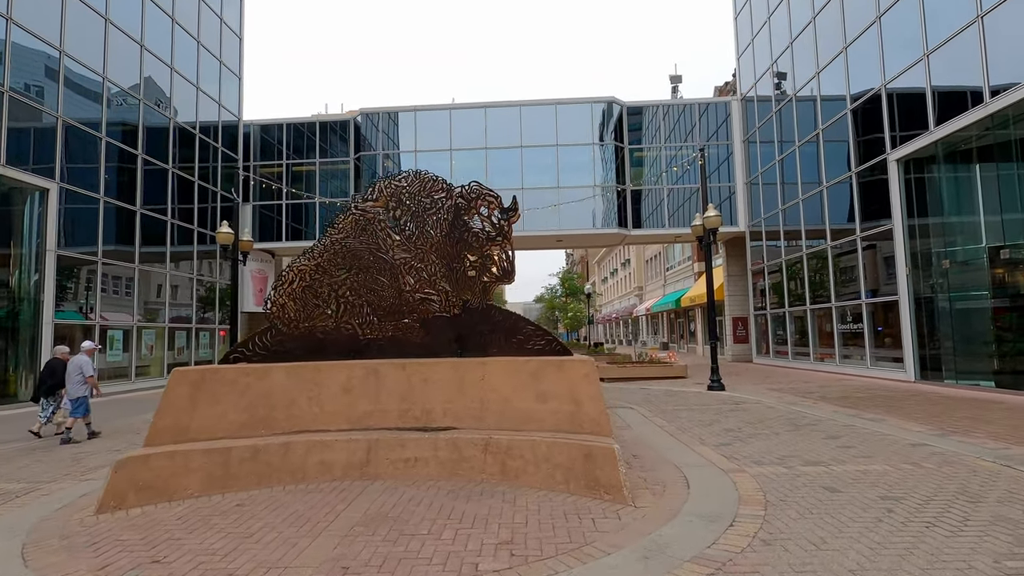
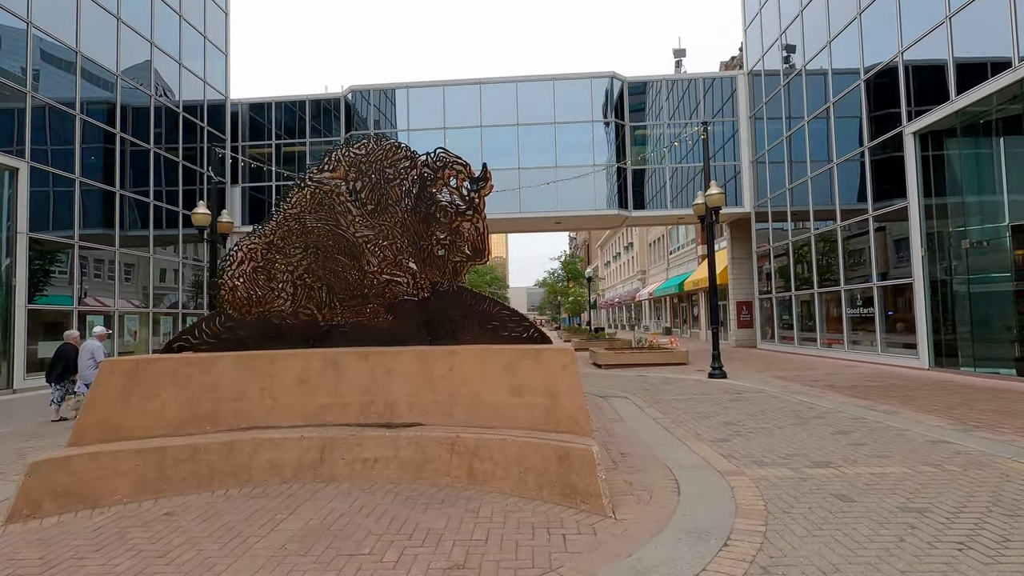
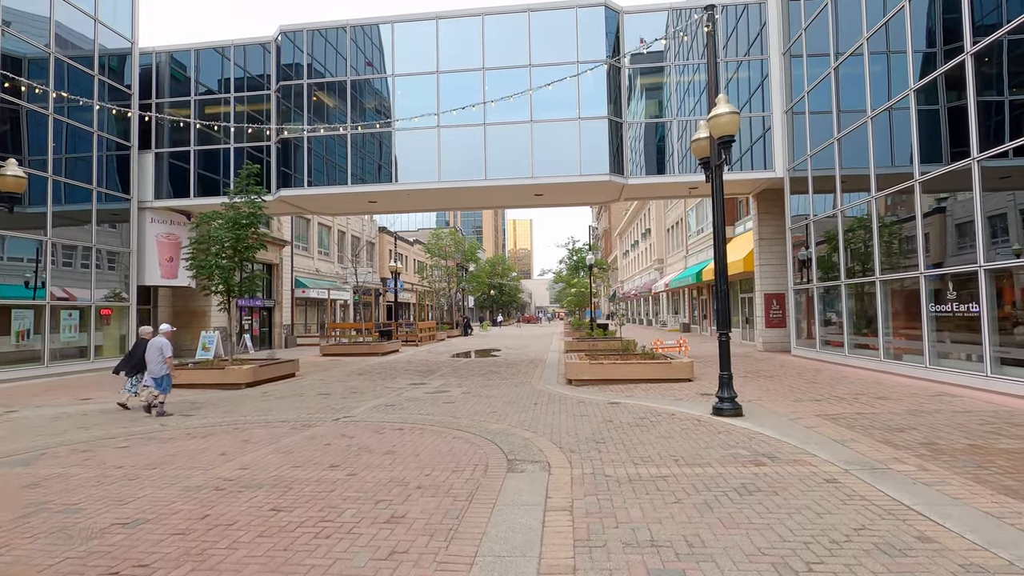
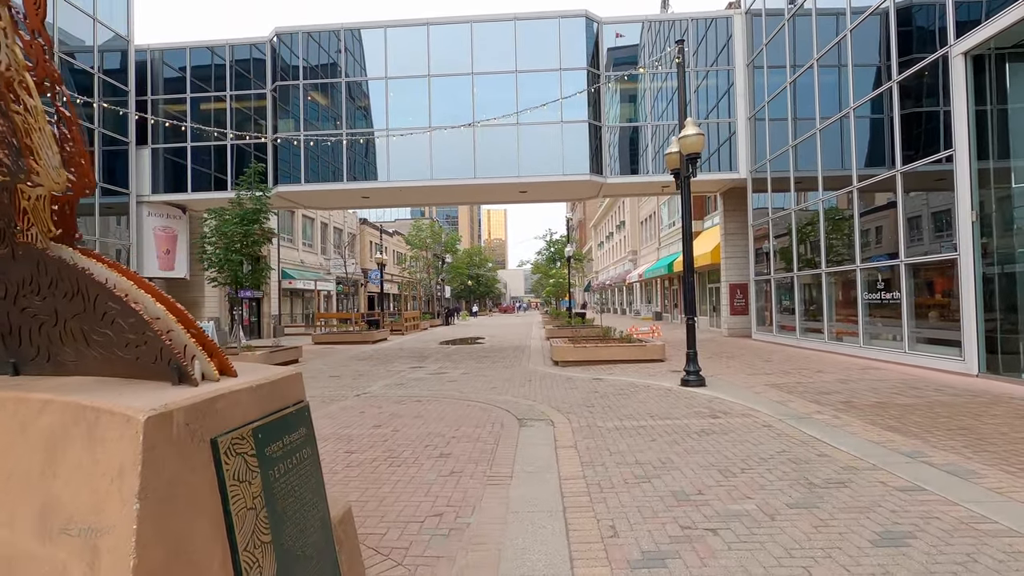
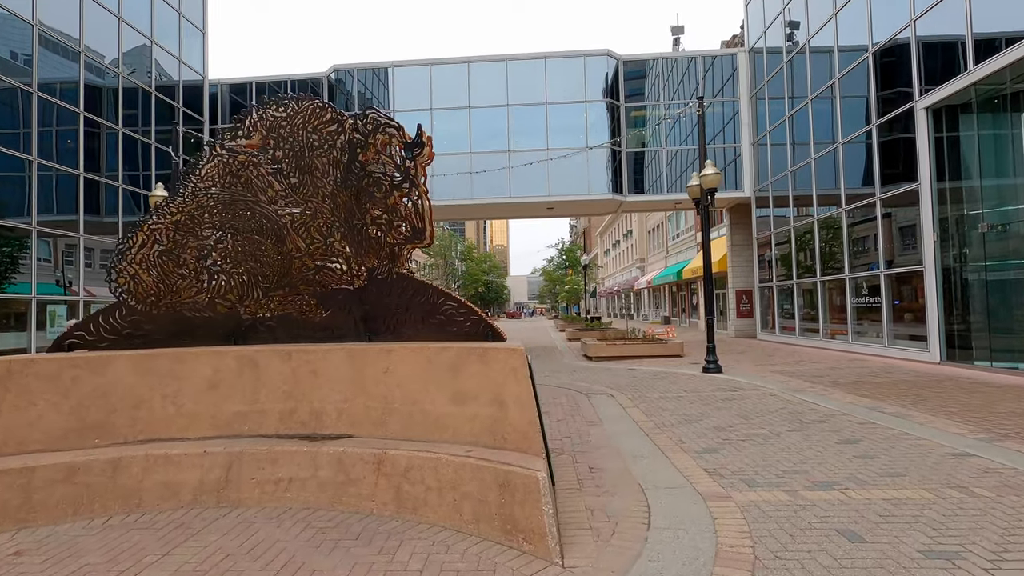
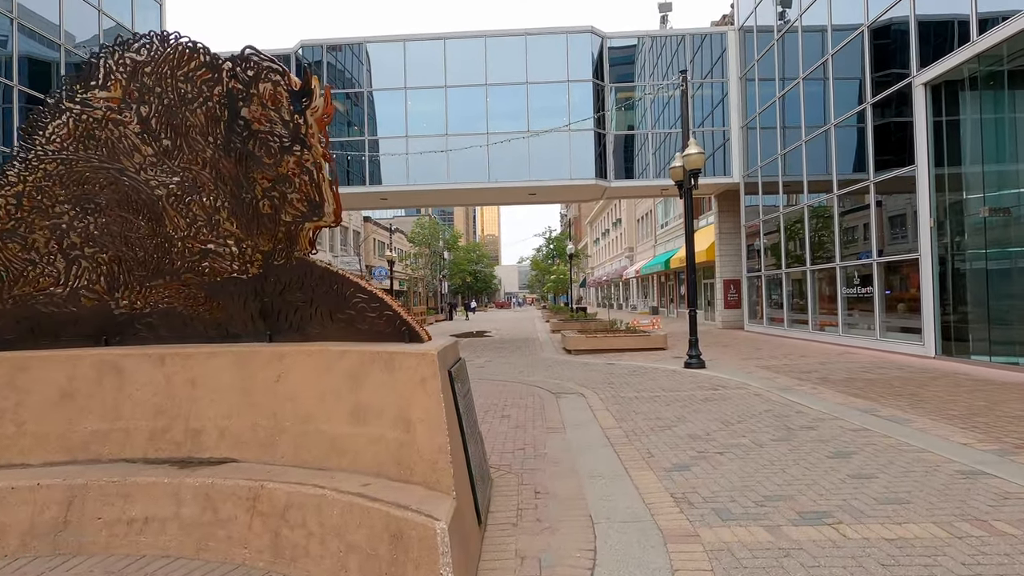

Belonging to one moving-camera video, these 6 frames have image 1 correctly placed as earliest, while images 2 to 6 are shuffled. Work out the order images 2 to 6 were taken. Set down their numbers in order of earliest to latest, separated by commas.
2, 5, 6, 4, 3
